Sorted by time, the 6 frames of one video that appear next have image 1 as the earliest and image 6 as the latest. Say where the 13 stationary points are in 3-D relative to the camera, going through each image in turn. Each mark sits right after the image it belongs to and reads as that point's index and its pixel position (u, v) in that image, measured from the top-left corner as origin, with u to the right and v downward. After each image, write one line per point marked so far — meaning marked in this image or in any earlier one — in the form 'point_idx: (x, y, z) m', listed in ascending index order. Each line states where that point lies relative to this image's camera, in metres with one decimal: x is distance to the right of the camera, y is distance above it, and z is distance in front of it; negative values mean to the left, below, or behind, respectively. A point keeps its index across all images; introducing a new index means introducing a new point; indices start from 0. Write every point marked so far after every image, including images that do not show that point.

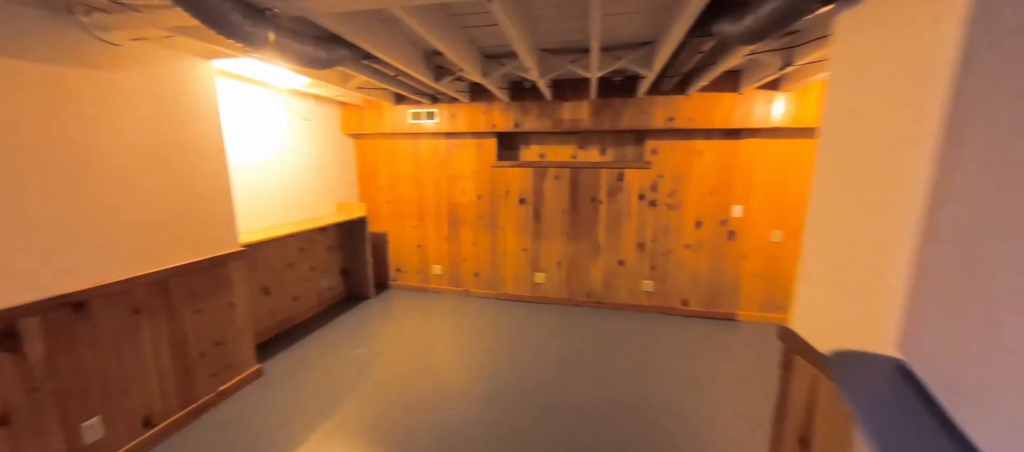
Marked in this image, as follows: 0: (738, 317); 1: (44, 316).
0: (+2.1, -0.9, +3.4) m
1: (-1.9, -0.4, +1.4) m
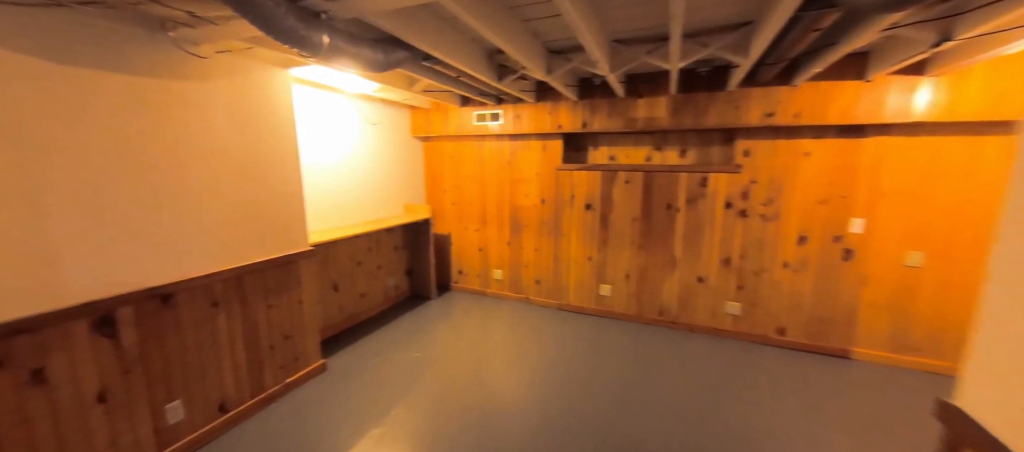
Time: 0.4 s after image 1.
0: (+2.6, -1.0, +2.8) m
1: (-1.6, -0.4, +1.6) m
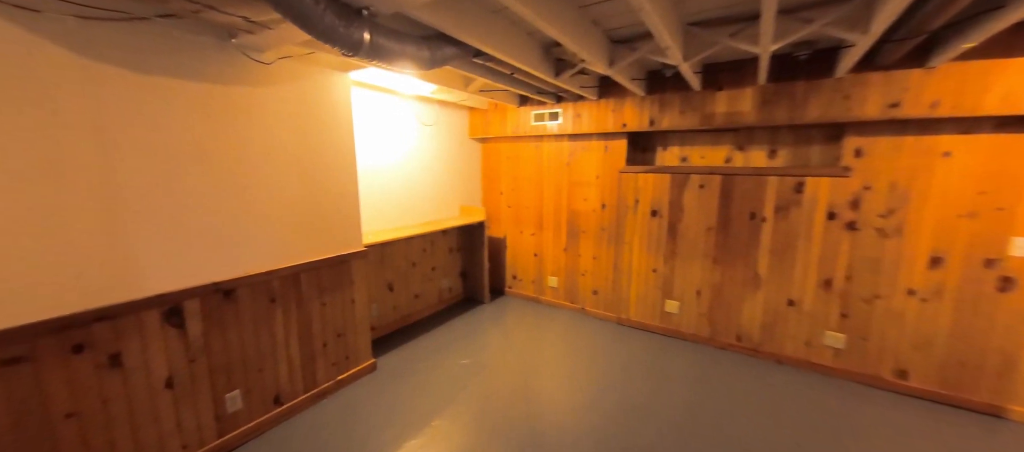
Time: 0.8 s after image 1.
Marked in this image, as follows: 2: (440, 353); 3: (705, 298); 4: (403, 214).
0: (+3.0, -1.1, +2.1) m
1: (-1.4, -0.3, +1.7) m
2: (-0.6, -1.0, +2.9) m
3: (+1.6, -0.6, +3.0) m
4: (-0.9, +0.1, +3.0) m
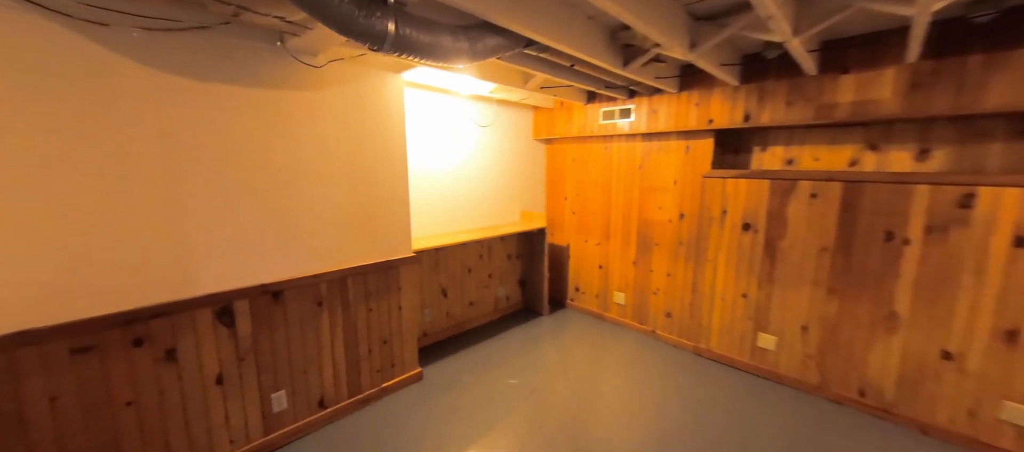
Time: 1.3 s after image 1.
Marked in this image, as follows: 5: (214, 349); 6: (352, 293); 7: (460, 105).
0: (+3.1, -1.3, +1.3) m
1: (-1.2, -0.4, +1.7) m
2: (-0.2, -1.1, +2.7) m
3: (+2.0, -0.7, +2.4) m
4: (-0.4, +0.1, +2.9) m
5: (-1.4, -0.6, +1.6) m
6: (-0.9, -0.4, +2.1) m
7: (-0.4, +0.9, +2.8) m
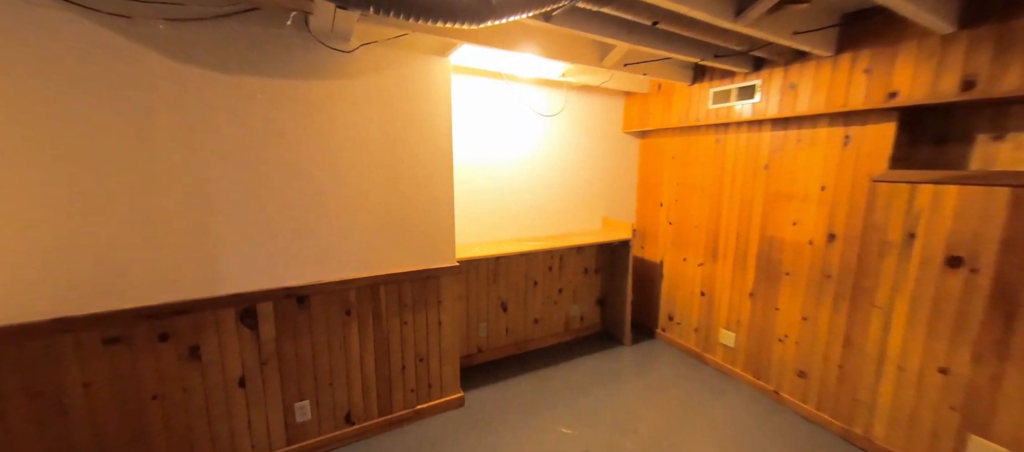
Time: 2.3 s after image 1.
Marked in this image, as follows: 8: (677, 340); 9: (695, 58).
0: (+2.9, -1.5, 0.0) m
1: (-1.1, -0.4, +1.6) m
2: (+0.2, -1.1, +2.3) m
3: (+2.2, -0.9, +1.3) m
4: (+0.1, 0.0, +2.6) m
5: (-1.2, -0.6, +1.6) m
6: (-0.7, -0.4, +1.9) m
7: (+0.1, +0.9, +2.4) m
8: (+1.4, -1.0, +3.0) m
9: (+1.0, +0.9, +1.9) m
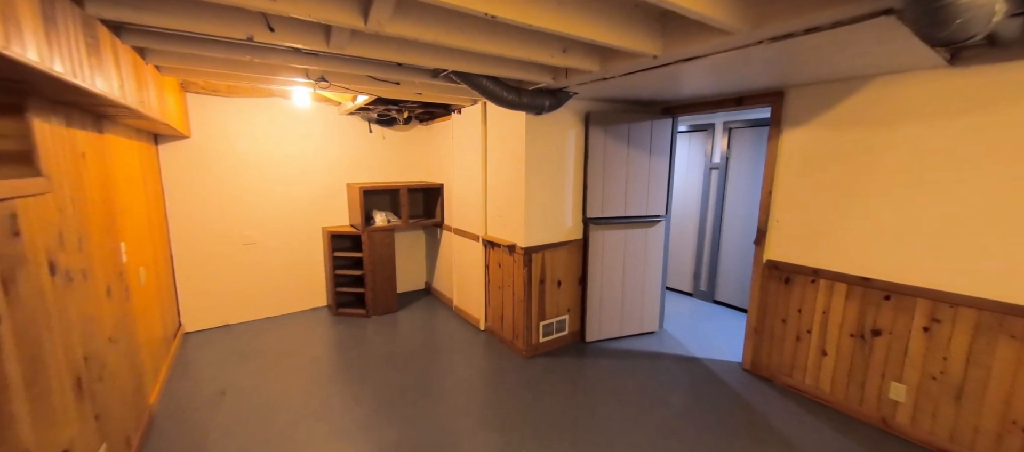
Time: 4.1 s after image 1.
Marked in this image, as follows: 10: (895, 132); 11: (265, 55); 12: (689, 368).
0: (+3.0, -1.5, +0.4) m
1: (-0.6, -0.2, +2.8) m
2: (+0.6, -1.1, +3.2) m
3: (+2.5, -0.9, +2.0) m
4: (+0.7, 0.0, +3.6) m
5: (-0.8, -0.4, +2.8) m
6: (-0.2, -0.3, +3.0) m
7: (+0.7, +0.9, +3.5) m
8: (+1.9, -1.1, +3.7) m
9: (+1.5, +0.9, +2.9) m
10: (+2.3, +0.6, +2.2) m
11: (-1.3, +0.9, +1.9) m
12: (+1.6, -1.2, +3.0) m
